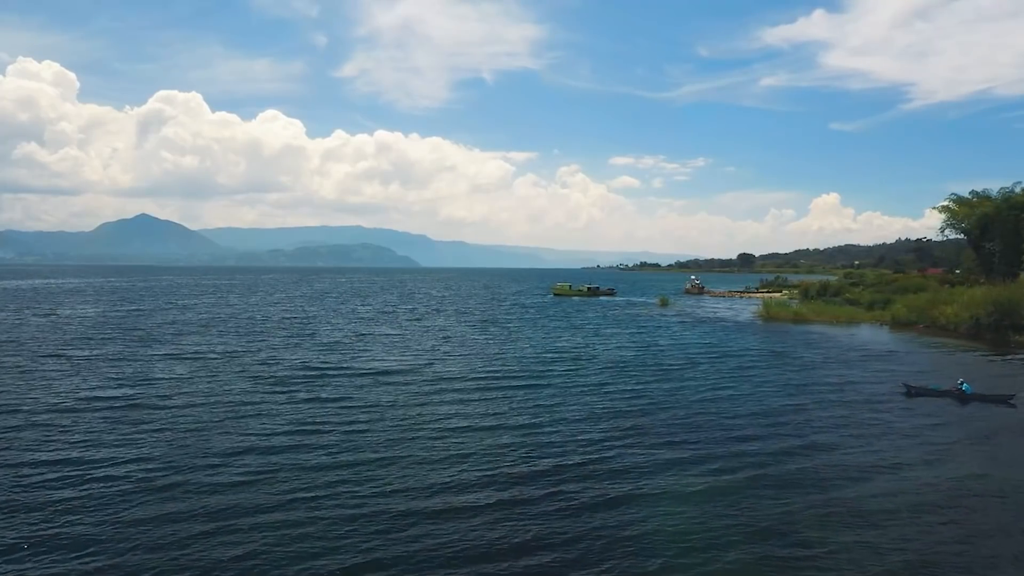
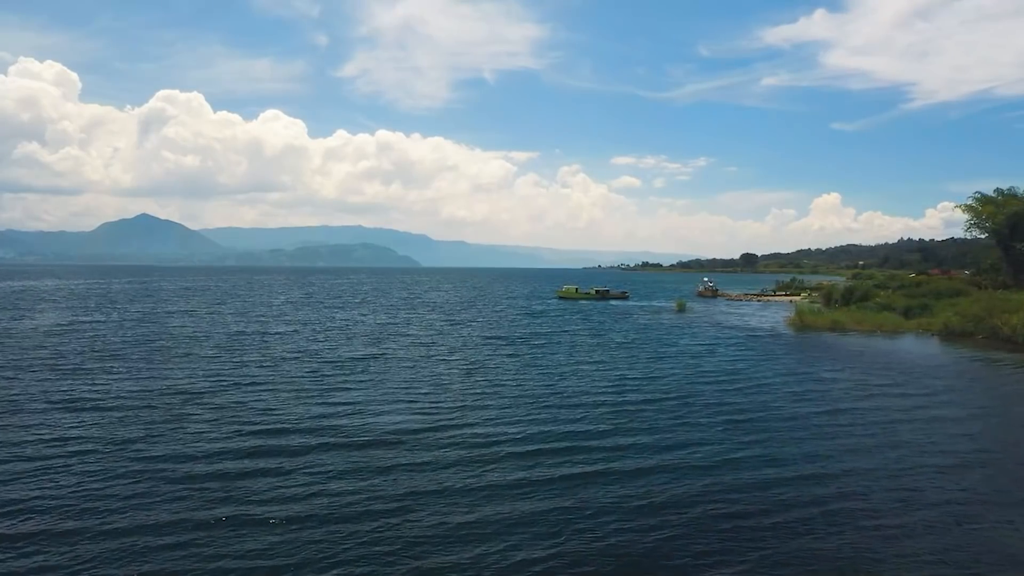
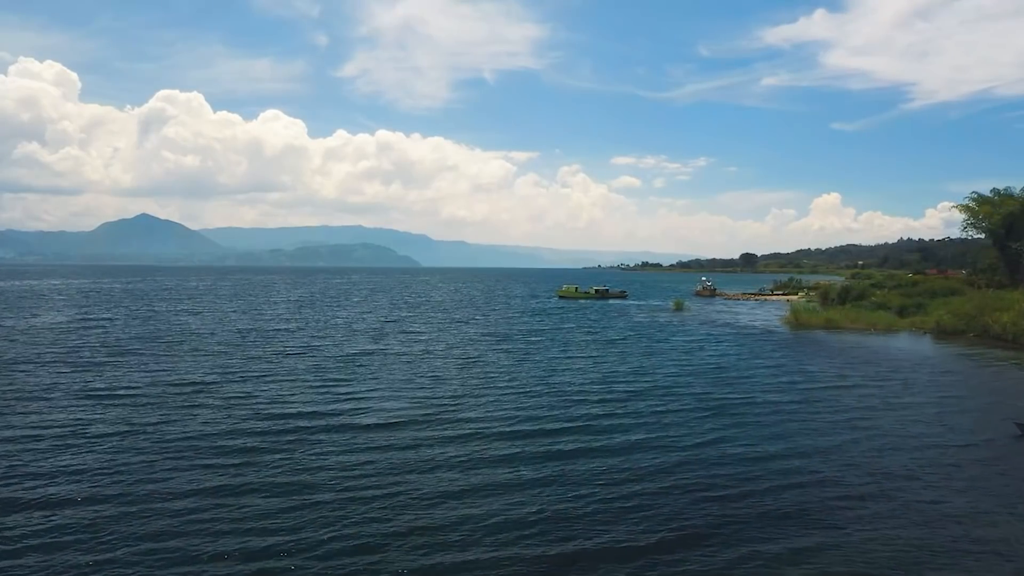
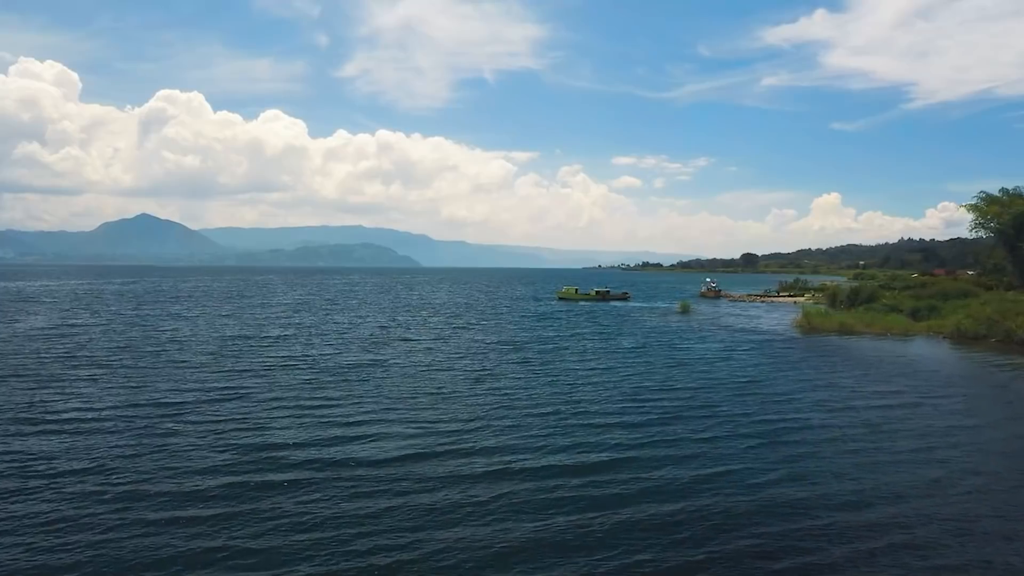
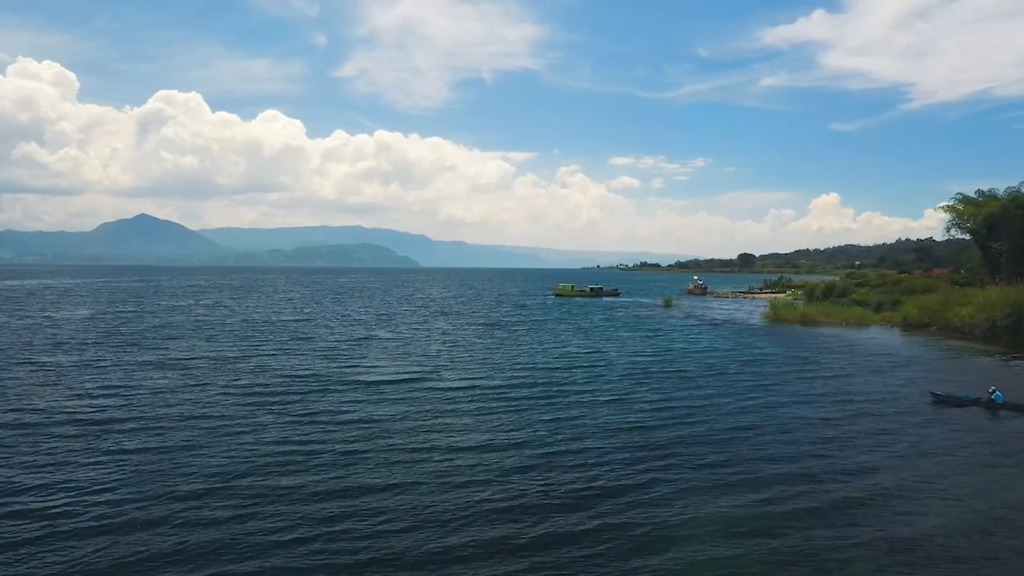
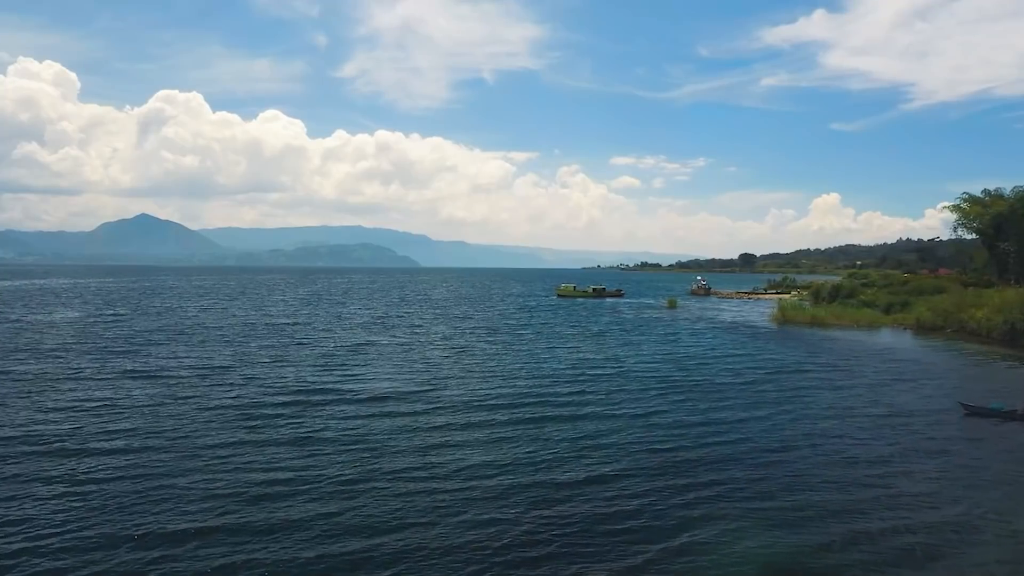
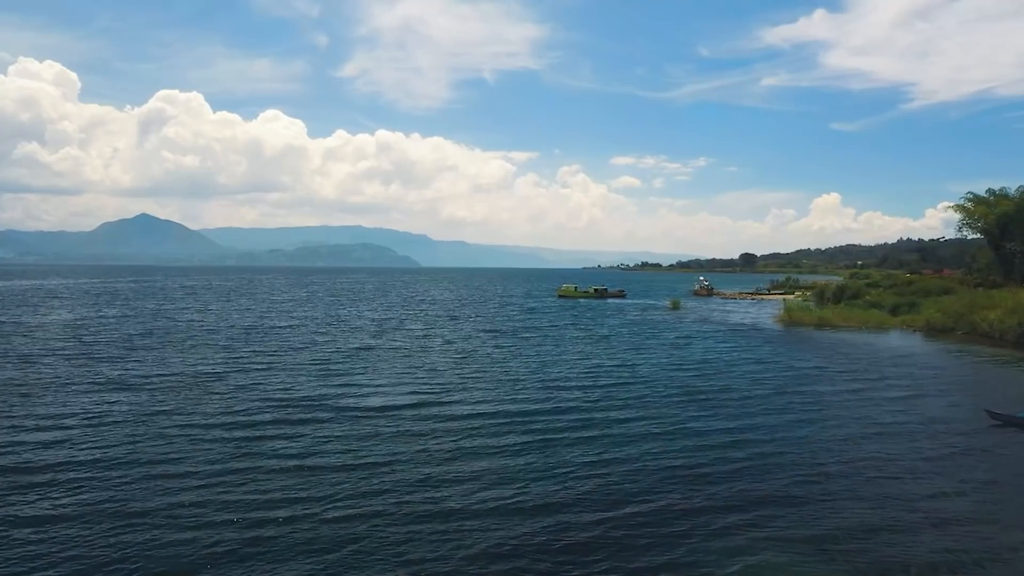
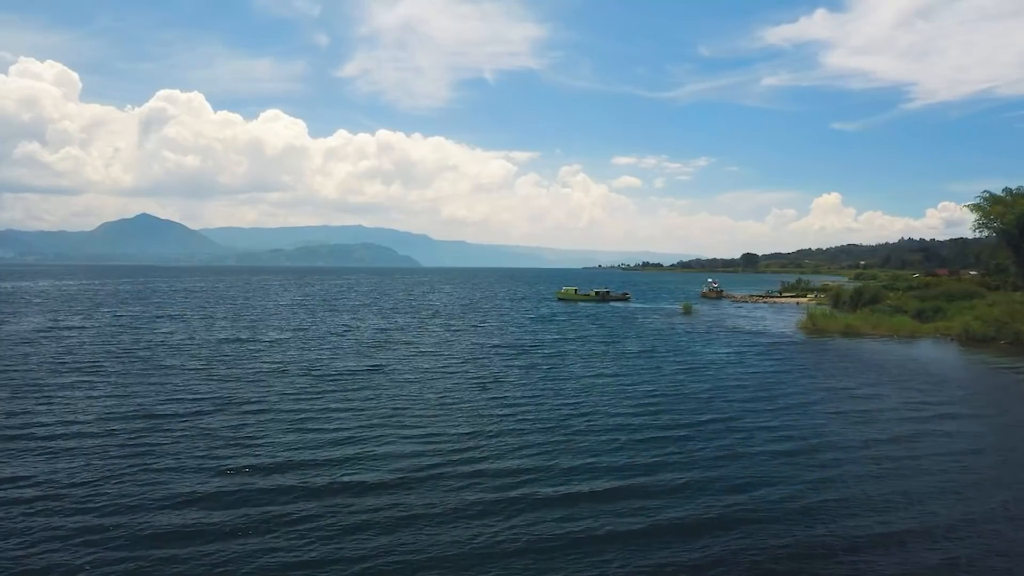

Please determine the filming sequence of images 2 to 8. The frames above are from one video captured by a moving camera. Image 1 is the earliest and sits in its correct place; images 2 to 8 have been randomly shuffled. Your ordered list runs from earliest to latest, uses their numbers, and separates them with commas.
5, 6, 7, 3, 2, 4, 8
